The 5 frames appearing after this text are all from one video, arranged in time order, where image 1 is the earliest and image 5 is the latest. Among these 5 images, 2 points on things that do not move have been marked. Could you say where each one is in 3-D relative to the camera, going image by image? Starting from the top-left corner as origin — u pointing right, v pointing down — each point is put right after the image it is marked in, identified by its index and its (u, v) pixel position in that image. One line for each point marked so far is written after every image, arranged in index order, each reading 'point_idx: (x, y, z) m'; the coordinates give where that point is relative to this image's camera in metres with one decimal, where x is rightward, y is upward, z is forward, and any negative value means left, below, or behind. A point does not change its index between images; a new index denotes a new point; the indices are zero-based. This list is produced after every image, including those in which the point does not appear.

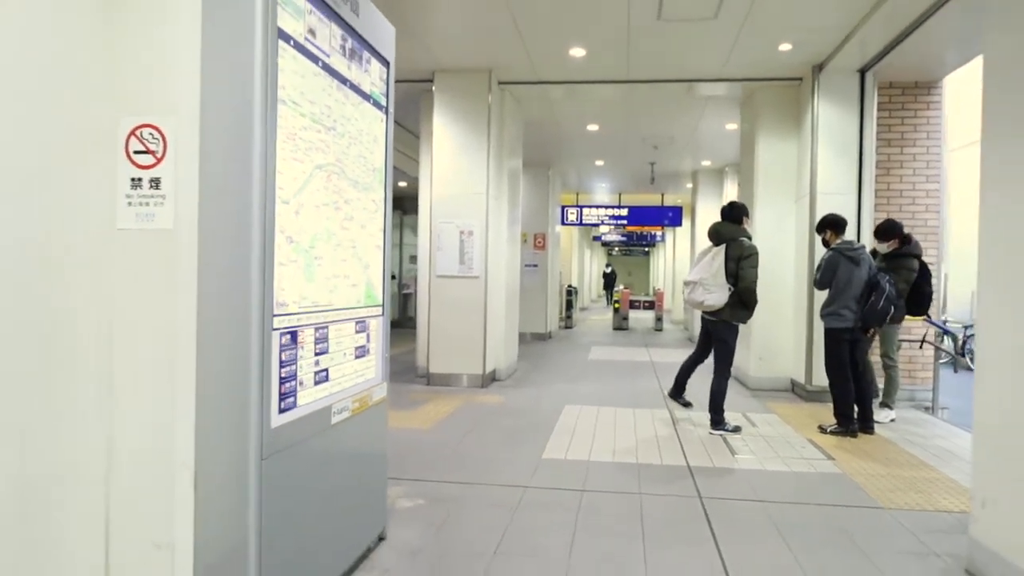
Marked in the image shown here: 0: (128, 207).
0: (-0.8, +0.2, +2.0) m
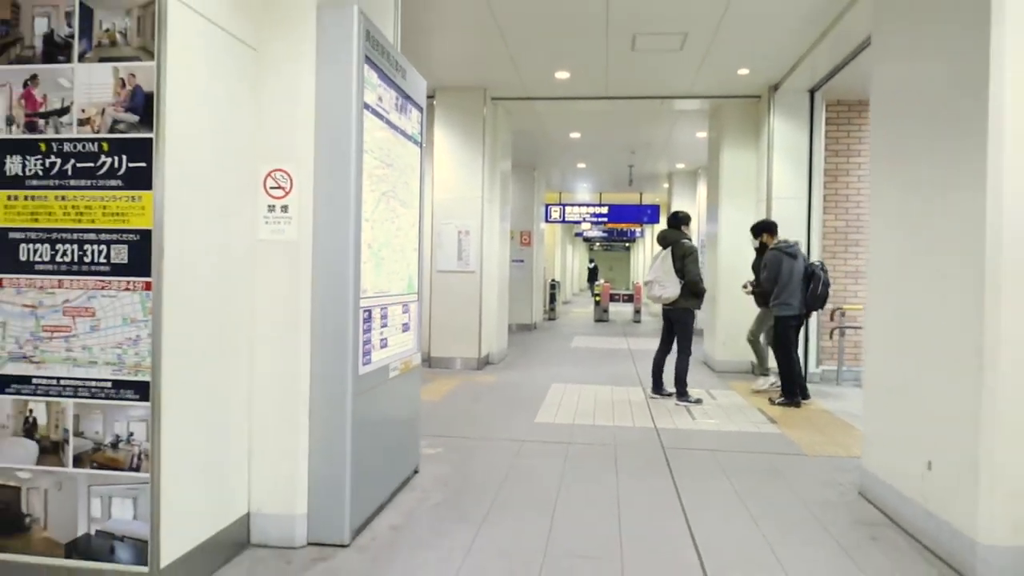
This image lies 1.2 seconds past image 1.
0: (-0.8, +0.2, +3.0) m
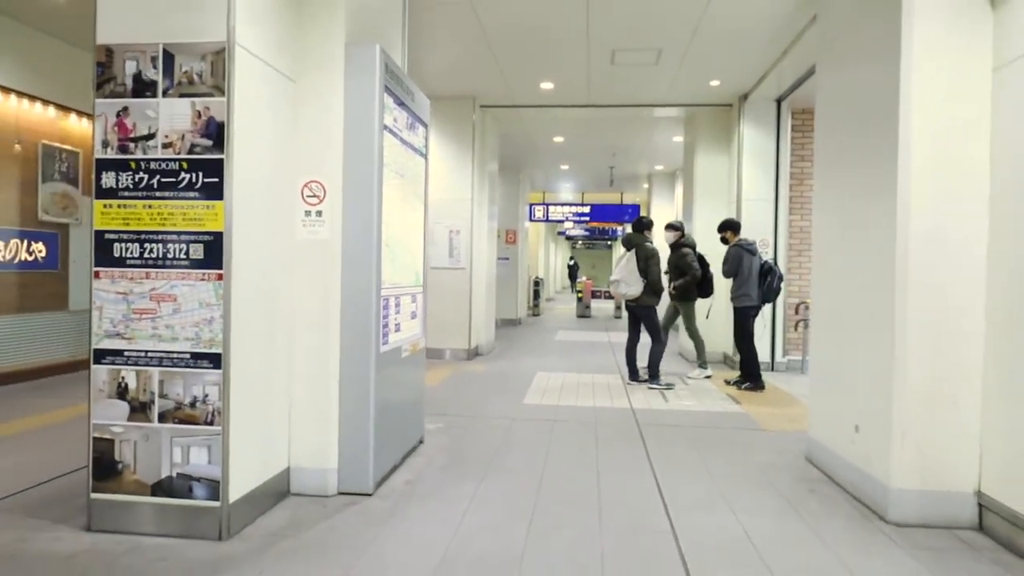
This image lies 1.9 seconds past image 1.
0: (-0.8, +0.2, +3.6) m
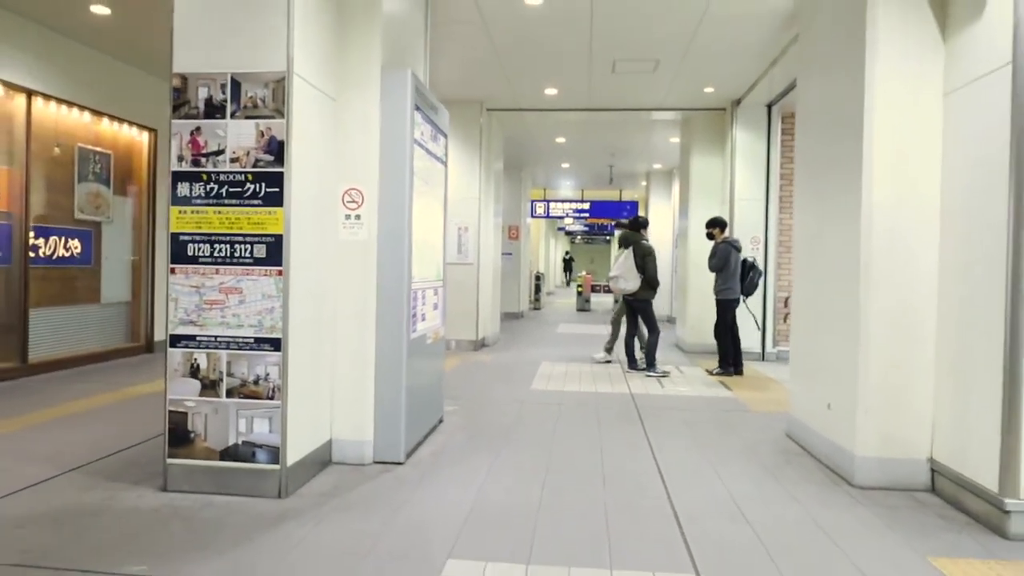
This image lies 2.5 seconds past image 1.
0: (-0.7, +0.3, +4.1) m
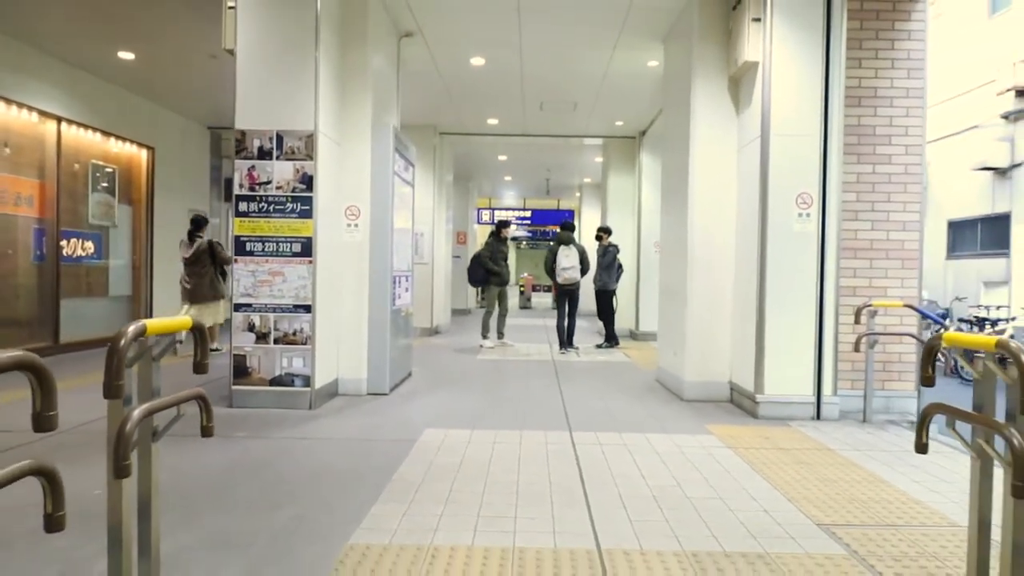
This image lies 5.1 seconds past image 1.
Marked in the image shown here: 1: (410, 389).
0: (-1.0, +0.3, +5.9) m
1: (-0.7, -0.7, +6.3) m
